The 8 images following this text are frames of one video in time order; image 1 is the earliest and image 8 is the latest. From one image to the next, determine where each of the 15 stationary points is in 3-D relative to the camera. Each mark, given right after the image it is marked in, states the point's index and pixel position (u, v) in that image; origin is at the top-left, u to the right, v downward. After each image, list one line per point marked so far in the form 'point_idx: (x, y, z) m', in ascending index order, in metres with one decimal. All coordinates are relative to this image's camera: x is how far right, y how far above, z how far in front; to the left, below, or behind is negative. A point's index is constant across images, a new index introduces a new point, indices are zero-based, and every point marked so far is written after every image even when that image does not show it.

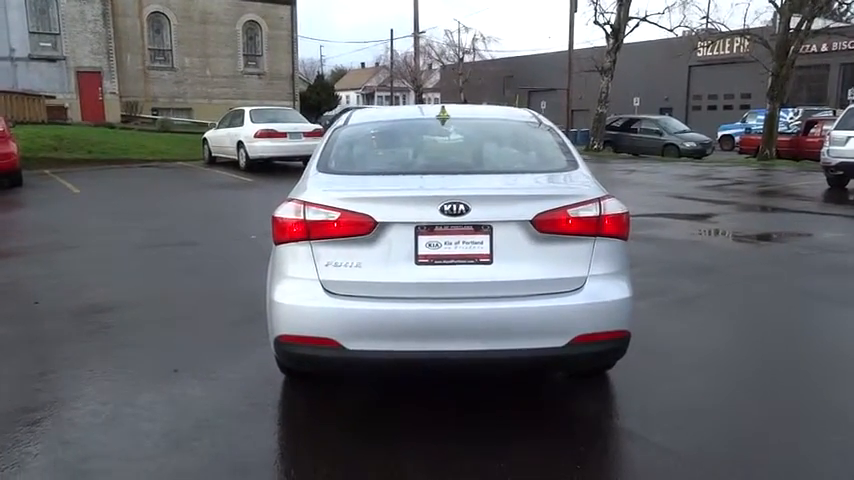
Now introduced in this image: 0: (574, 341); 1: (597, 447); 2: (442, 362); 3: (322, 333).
0: (+0.6, -0.5, +3.0) m
1: (+0.9, -1.1, +3.4) m
2: (0.0, -0.6, +3.0) m
3: (-0.5, -0.4, +3.0) m
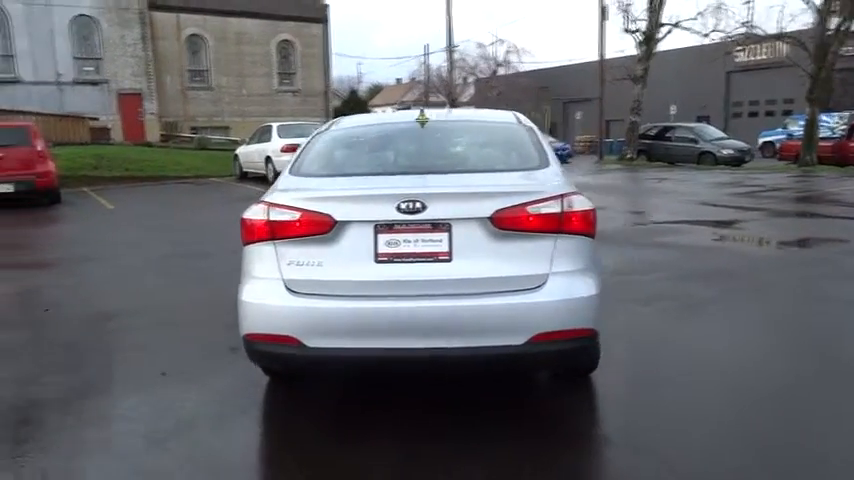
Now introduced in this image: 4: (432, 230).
0: (+0.5, -0.5, +3.0) m
1: (+0.7, -1.1, +3.4) m
2: (-0.1, -0.6, +3.0) m
3: (-0.7, -0.4, +3.1) m
4: (0.0, 0.0, +3.0) m
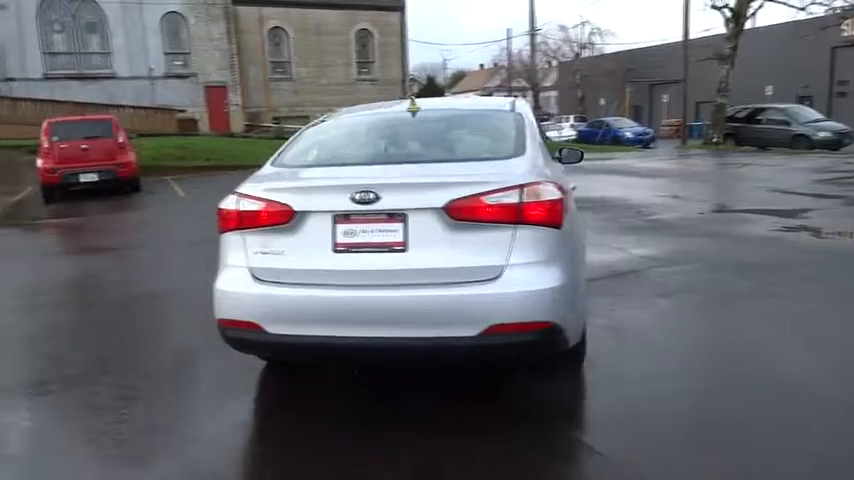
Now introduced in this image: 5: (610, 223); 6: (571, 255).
0: (+0.3, -0.4, +3.0) m
1: (+0.6, -1.1, +3.3) m
2: (-0.3, -0.5, +3.1) m
3: (-0.9, -0.4, +3.2) m
4: (-0.2, +0.1, +3.0) m
5: (+2.7, +0.2, +9.1) m
6: (+0.7, -0.1, +3.3) m
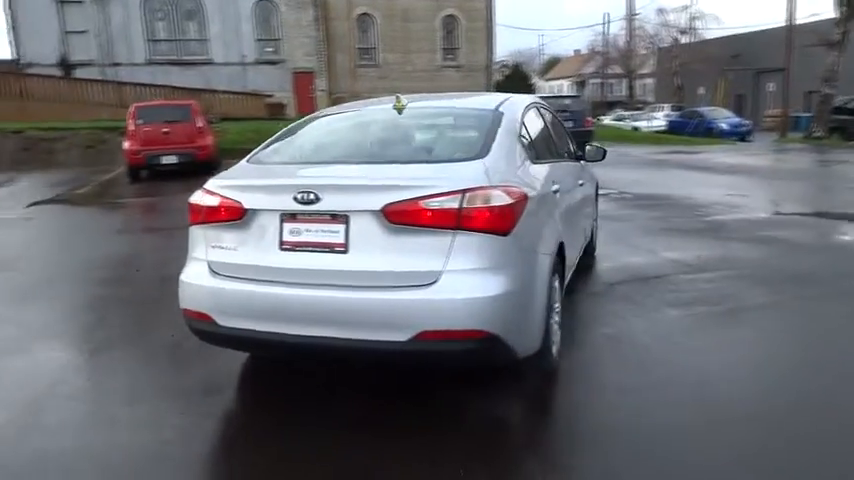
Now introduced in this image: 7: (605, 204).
0: (0.0, -0.4, +2.9) m
1: (+0.3, -1.1, +3.2) m
2: (-0.6, -0.5, +3.1) m
3: (-1.2, -0.4, +3.3) m
4: (-0.4, +0.1, +3.0) m
5: (+3.2, +0.2, +8.7) m
6: (+0.5, -0.1, +3.2) m
7: (+3.0, +0.6, +10.9) m
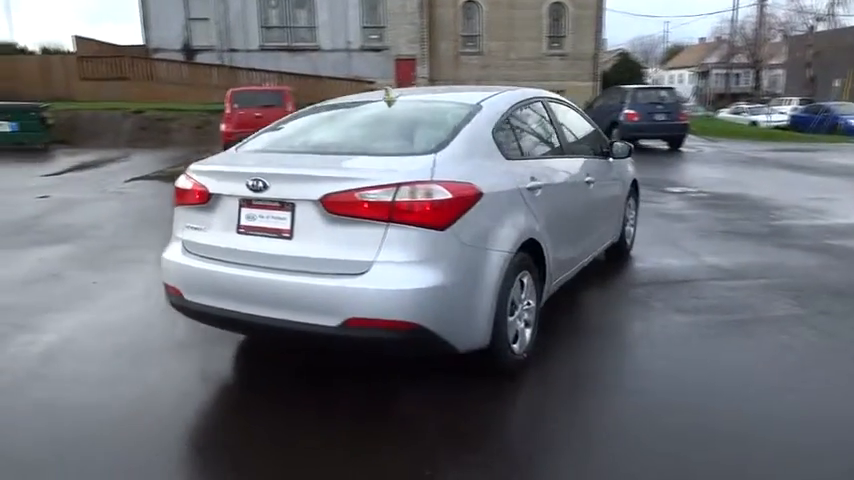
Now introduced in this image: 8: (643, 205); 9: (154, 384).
0: (-0.4, -0.4, +3.1) m
1: (0.0, -1.0, +3.3) m
2: (-0.9, -0.4, +3.3) m
3: (-1.4, -0.2, +3.6) m
4: (-0.7, +0.2, +3.2) m
5: (+3.8, +0.2, +8.2) m
6: (+0.2, -0.1, +3.2) m
7: (+4.0, +0.6, +10.4) m
8: (+3.3, +0.5, +9.9) m
9: (-1.7, -0.9, +4.0) m
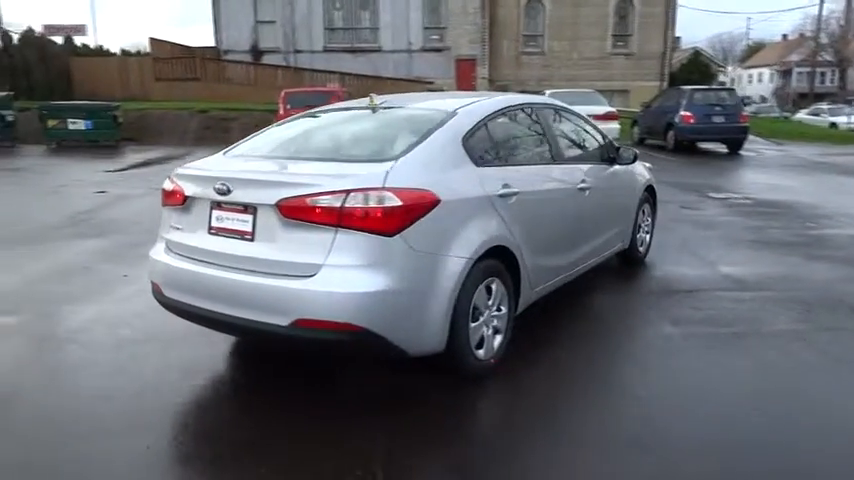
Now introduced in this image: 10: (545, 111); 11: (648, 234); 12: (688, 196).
0: (-0.6, -0.4, +3.2) m
1: (-0.3, -1.1, +3.4) m
2: (-1.1, -0.4, +3.5) m
3: (-1.6, -0.2, +3.8) m
4: (-1.0, +0.1, +3.4) m
5: (+4.1, +0.1, +7.9) m
6: (0.0, -0.1, +3.3) m
7: (+4.5, +0.5, +10.0) m
8: (+3.8, +0.4, +9.7) m
9: (-1.8, -0.9, +4.3) m
10: (+0.9, +1.0, +4.9) m
11: (+2.2, +0.1, +6.6) m
12: (+4.5, +0.8, +11.2) m
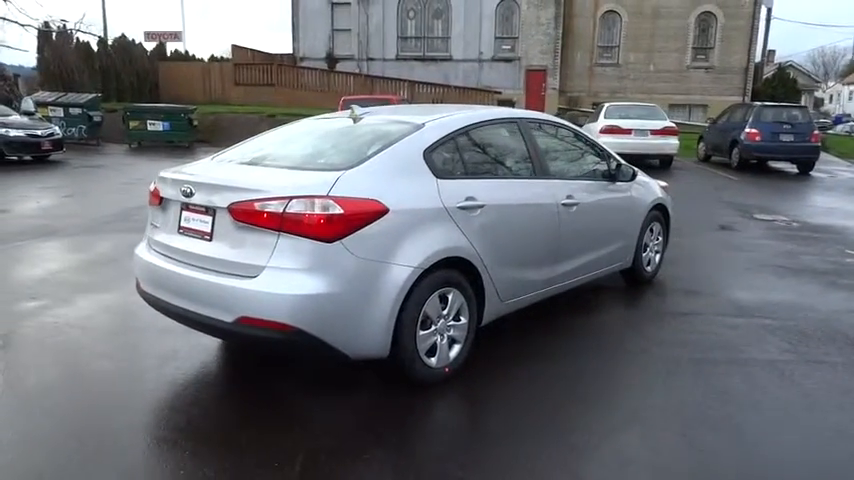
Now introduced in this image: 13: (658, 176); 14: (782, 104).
0: (-0.9, -0.4, +3.4) m
1: (-0.6, -1.1, +3.6) m
2: (-1.4, -0.4, +3.8) m
3: (-1.8, -0.2, +4.1) m
4: (-1.2, +0.2, +3.6) m
5: (+4.2, -0.2, +7.6) m
6: (-0.3, -0.2, +3.4) m
7: (+4.9, +0.1, +9.6) m
8: (+4.1, +0.1, +9.3) m
9: (-2.1, -0.8, +4.6) m
10: (+0.8, +0.9, +4.9) m
11: (+2.3, -0.1, +6.4) m
12: (+5.1, +0.4, +10.7) m
13: (+6.0, +1.6, +16.7) m
14: (+10.1, +3.9, +18.5) m
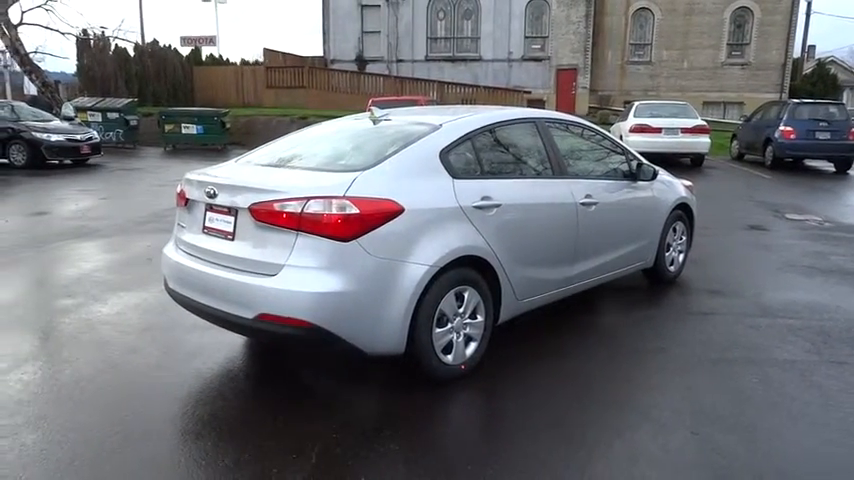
0: (-0.9, -0.4, +3.5) m
1: (-0.5, -1.1, +3.7) m
2: (-1.3, -0.4, +3.9) m
3: (-1.7, -0.2, +4.3) m
4: (-1.1, +0.2, +3.7) m
5: (+4.5, -0.2, +7.4) m
6: (-0.2, -0.2, +3.5) m
7: (+5.3, +0.2, +9.5) m
8: (+4.5, +0.1, +9.2) m
9: (-1.9, -0.8, +4.7) m
10: (+0.9, +0.9, +4.9) m
11: (+2.5, -0.1, +6.4) m
12: (+5.5, +0.4, +10.6) m
13: (+6.7, +1.6, +16.5) m
14: (+10.9, +3.9, +18.1) m
